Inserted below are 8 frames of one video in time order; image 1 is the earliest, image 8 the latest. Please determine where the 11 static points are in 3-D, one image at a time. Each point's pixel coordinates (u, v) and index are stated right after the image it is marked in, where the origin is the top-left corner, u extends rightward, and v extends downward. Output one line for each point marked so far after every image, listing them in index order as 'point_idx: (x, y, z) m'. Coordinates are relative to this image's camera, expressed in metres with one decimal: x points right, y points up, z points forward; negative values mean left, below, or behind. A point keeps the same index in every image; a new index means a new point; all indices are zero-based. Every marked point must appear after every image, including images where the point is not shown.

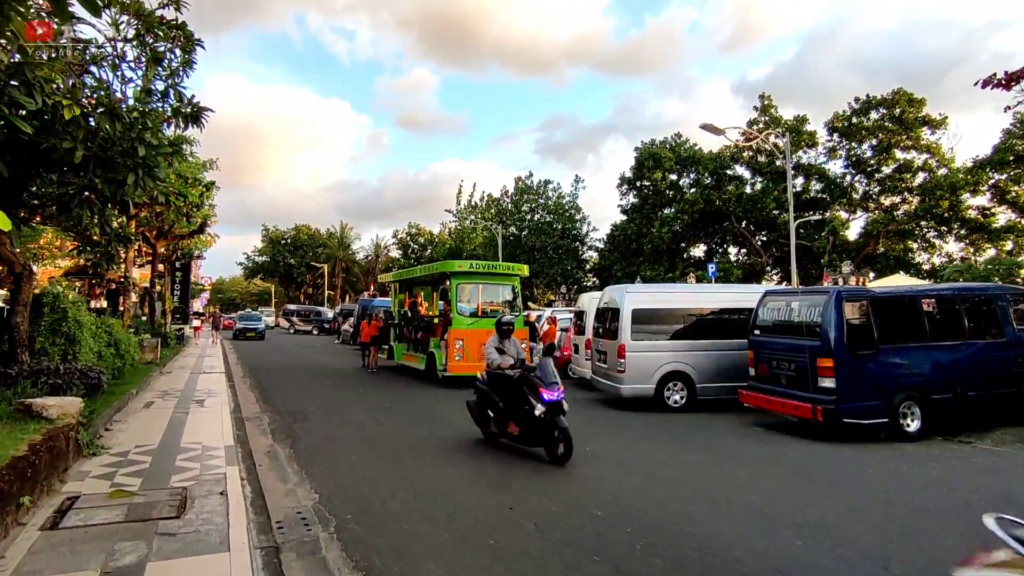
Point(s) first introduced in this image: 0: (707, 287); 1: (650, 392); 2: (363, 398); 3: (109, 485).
0: (+4.1, 0.0, +11.7) m
1: (+2.8, -2.1, +11.2) m
2: (-3.1, -2.3, +11.9) m
3: (-3.5, -1.7, +5.0) m
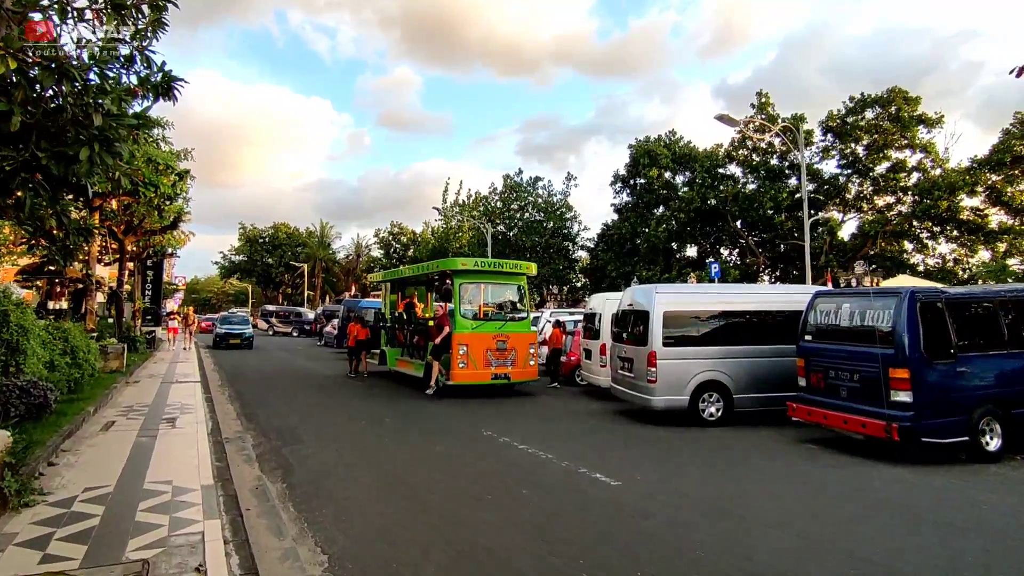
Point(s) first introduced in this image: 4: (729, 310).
0: (+4.4, 0.0, +10.6) m
1: (+3.1, -2.1, +10.1) m
2: (-2.8, -2.3, +10.6) m
3: (-3.0, -1.7, +3.6) m
4: (+4.0, -0.4, +10.4) m
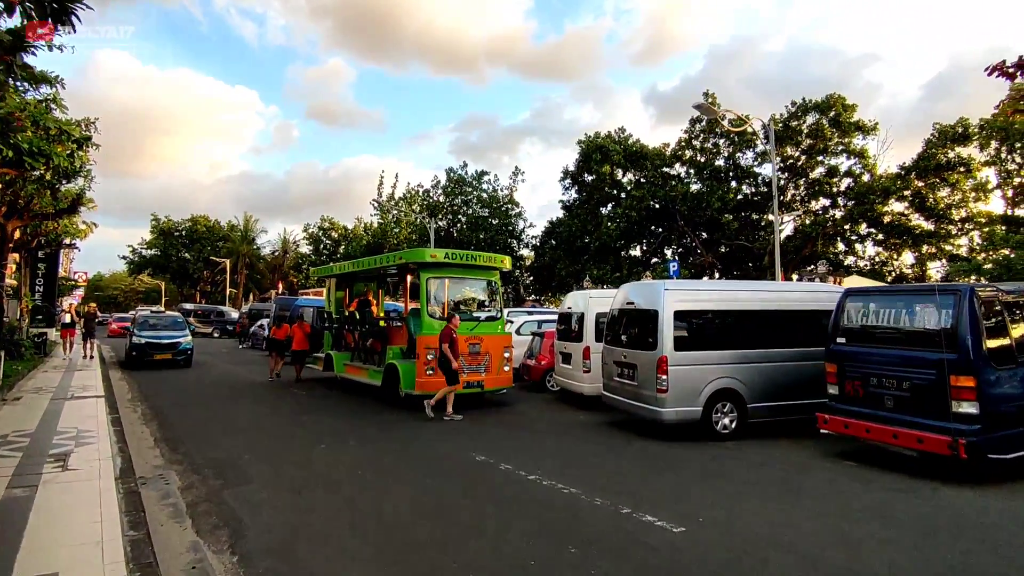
0: (+4.1, +0.1, +9.6) m
1: (+2.9, -2.0, +8.9) m
2: (-3.0, -2.2, +8.6) m
3: (-2.4, -1.6, +1.7) m
4: (+3.8, -0.4, +9.4) m
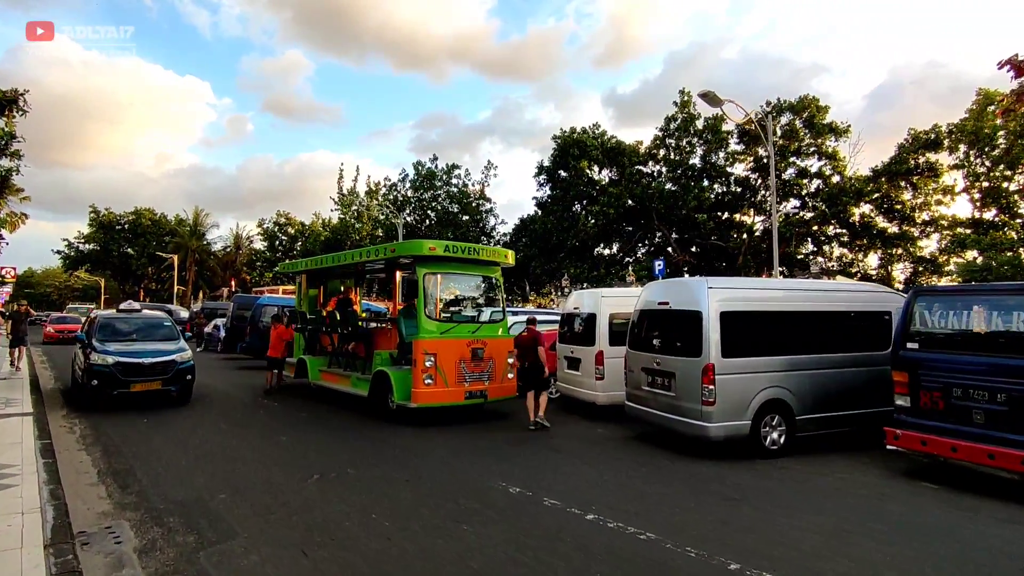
0: (+4.4, +0.1, +8.6) m
1: (+3.2, -2.0, +7.8) m
2: (-2.7, -2.1, +7.2) m
3: (-1.5, -1.6, +0.3) m
4: (+4.1, -0.3, +8.4) m
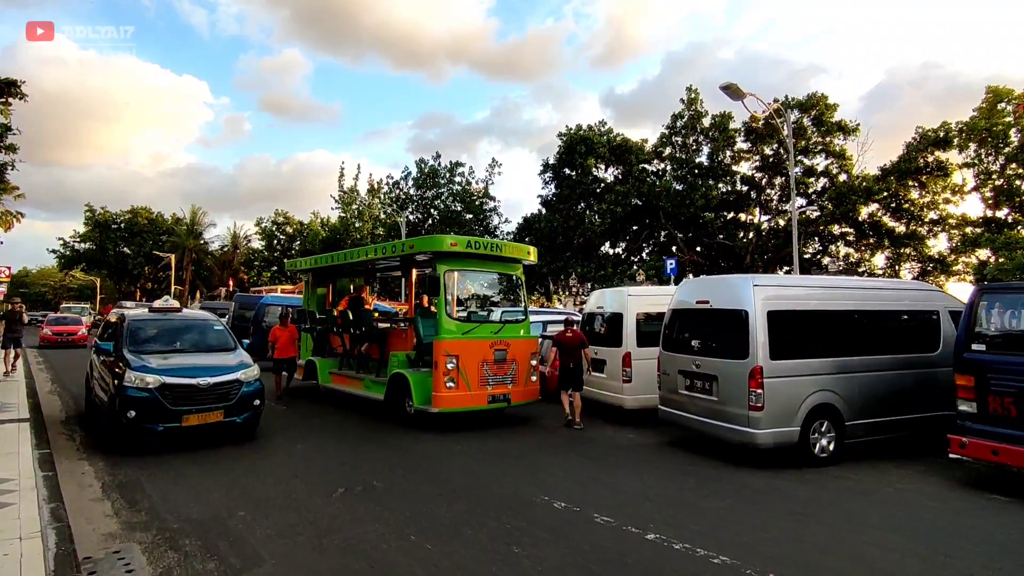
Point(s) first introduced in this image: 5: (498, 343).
0: (+4.8, +0.1, +8.1) m
1: (+3.7, -2.0, +7.3) m
2: (-2.2, -2.1, +6.6) m
3: (-1.0, -1.5, -0.2) m
4: (+4.5, -0.3, +7.9) m
5: (-0.2, -0.9, +9.6) m
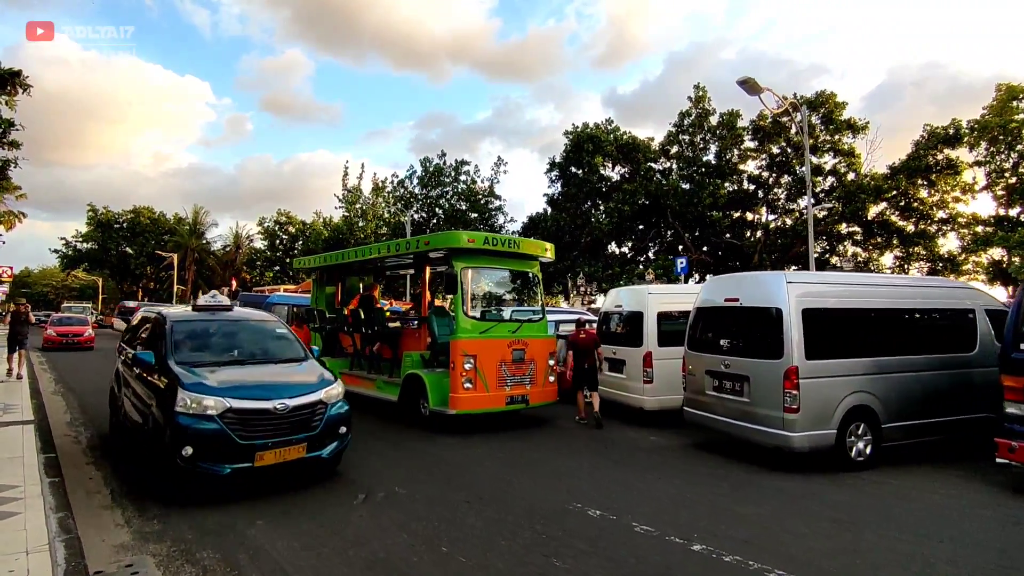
0: (+5.1, +0.1, +7.8) m
1: (+4.0, -1.9, +7.0) m
2: (-1.9, -2.1, +6.3) m
3: (-0.7, -1.5, -0.5) m
4: (+4.8, -0.3, +7.6) m
5: (+0.1, -0.9, +9.3) m
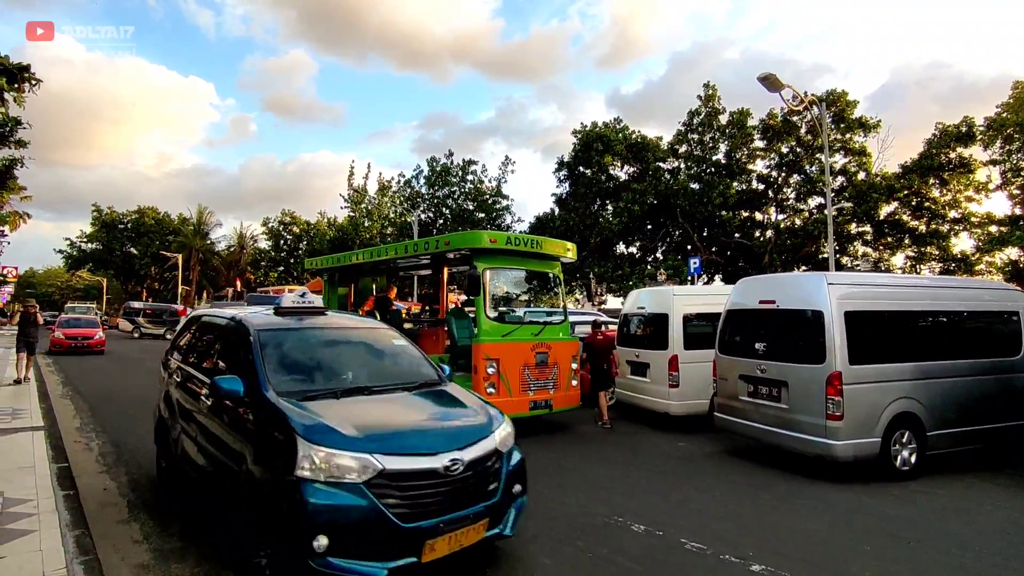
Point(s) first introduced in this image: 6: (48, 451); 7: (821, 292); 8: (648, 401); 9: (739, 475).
0: (+5.5, +0.1, +7.5) m
1: (+4.3, -1.9, +6.7) m
2: (-1.6, -2.1, +6.0) m
3: (-0.4, -1.5, -0.8) m
4: (+5.2, -0.3, +7.3) m
5: (+0.4, -0.9, +9.0) m
6: (-5.5, -1.9, +6.7) m
7: (+3.8, 0.0, +7.0) m
8: (+2.4, -2.0, +10.0) m
9: (+2.9, -2.4, +7.1) m
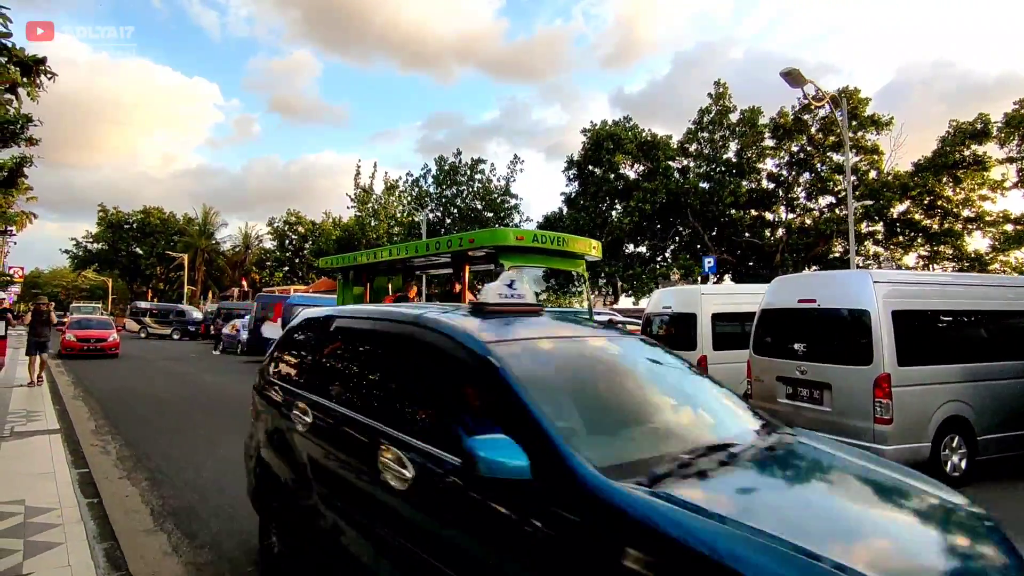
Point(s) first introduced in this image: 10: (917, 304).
0: (+5.9, +0.1, +7.2) m
1: (+4.7, -1.9, +6.4) m
2: (-1.2, -2.1, +5.8) m
3: (-0.1, -1.5, -1.1) m
4: (+5.5, -0.3, +7.0) m
5: (+0.8, -0.9, +8.8) m
6: (-5.1, -1.9, +6.5) m
7: (+4.2, 0.0, +6.7) m
8: (+2.8, -2.0, +9.7) m
9: (+3.2, -2.3, +6.8) m
10: (+4.8, -0.2, +6.8) m
